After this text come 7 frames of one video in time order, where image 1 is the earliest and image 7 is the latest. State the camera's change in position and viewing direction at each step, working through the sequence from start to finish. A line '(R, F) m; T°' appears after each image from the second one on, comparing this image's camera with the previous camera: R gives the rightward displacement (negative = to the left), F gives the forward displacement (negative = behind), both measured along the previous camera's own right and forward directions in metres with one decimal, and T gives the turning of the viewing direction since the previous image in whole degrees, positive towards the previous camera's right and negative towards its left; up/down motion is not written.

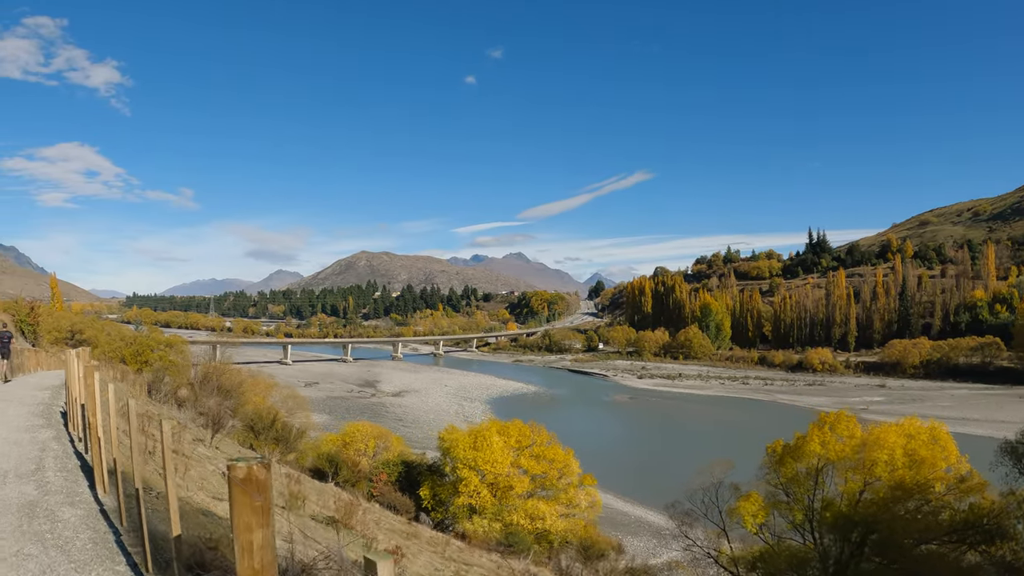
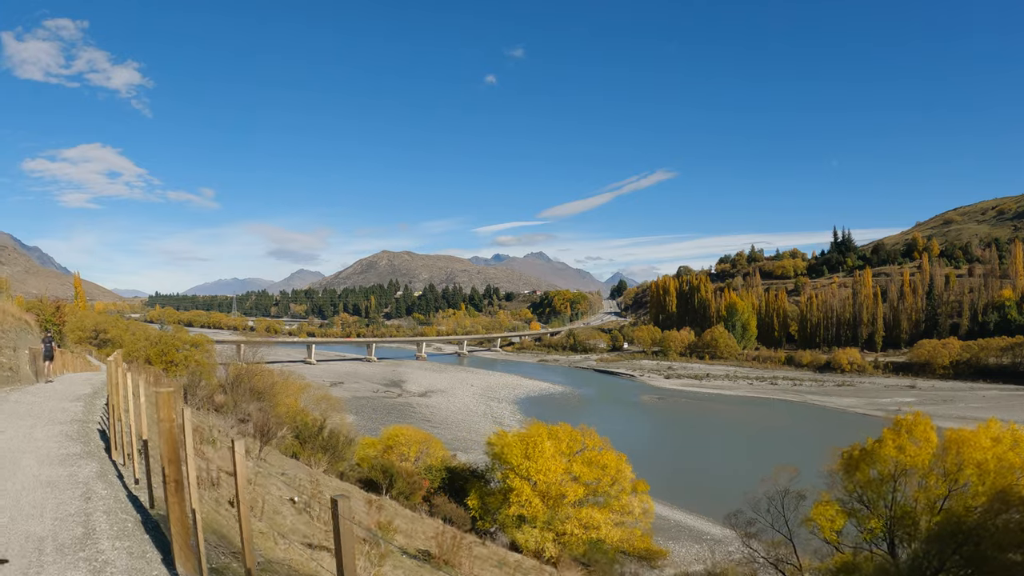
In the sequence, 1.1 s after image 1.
(-1.0, +1.4) m; -2°
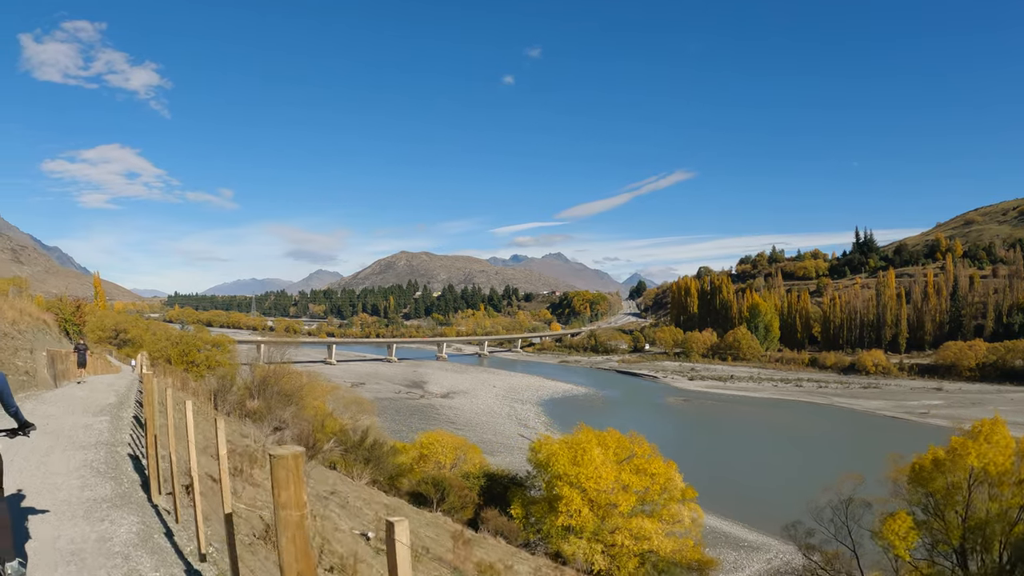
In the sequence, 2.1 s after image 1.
(-0.8, +1.1) m; -1°
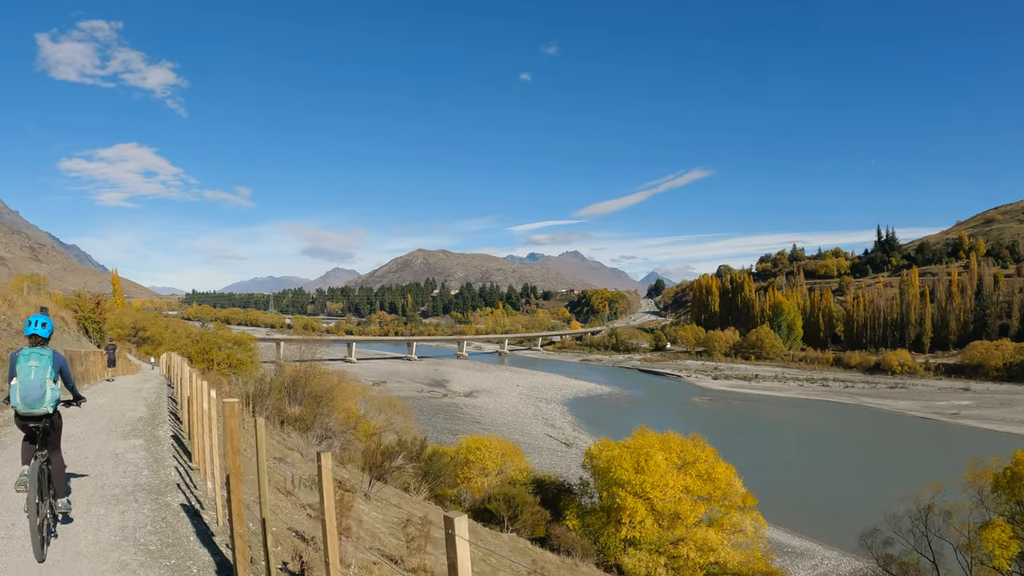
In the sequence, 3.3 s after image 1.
(-0.8, +1.3) m; -1°
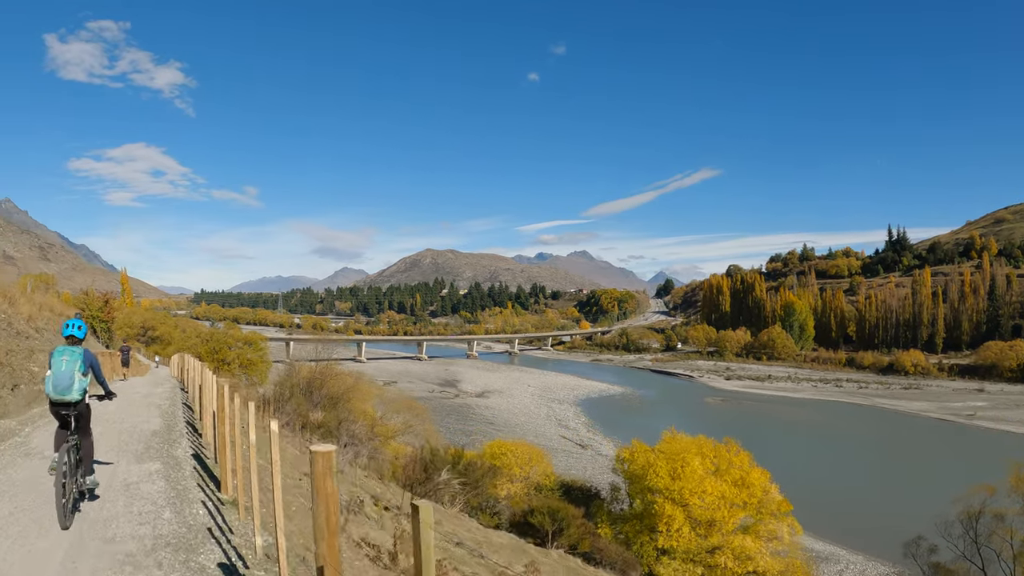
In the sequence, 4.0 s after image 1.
(-0.4, +0.7) m; -1°
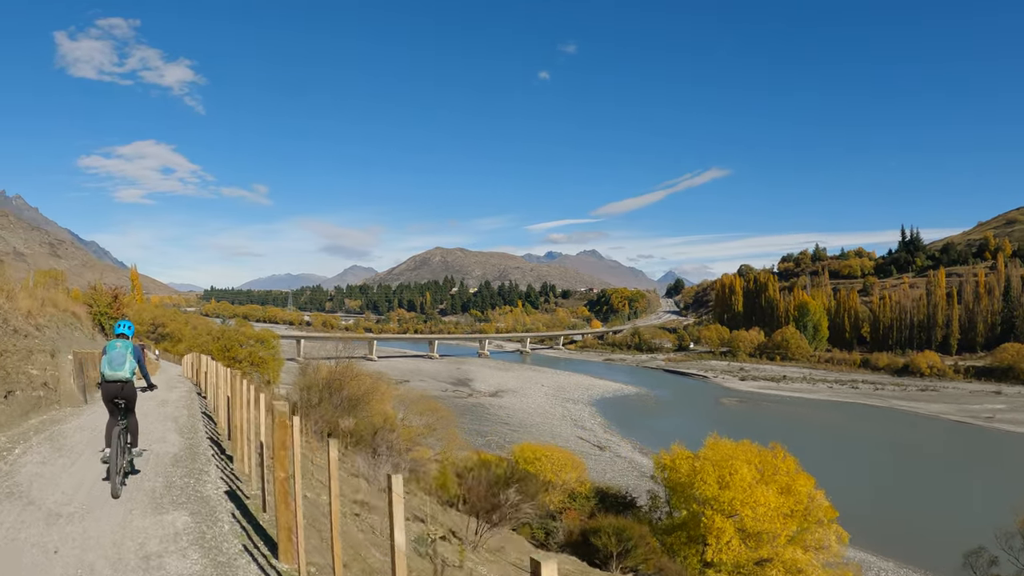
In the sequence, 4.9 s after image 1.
(-0.5, +0.9) m; -1°
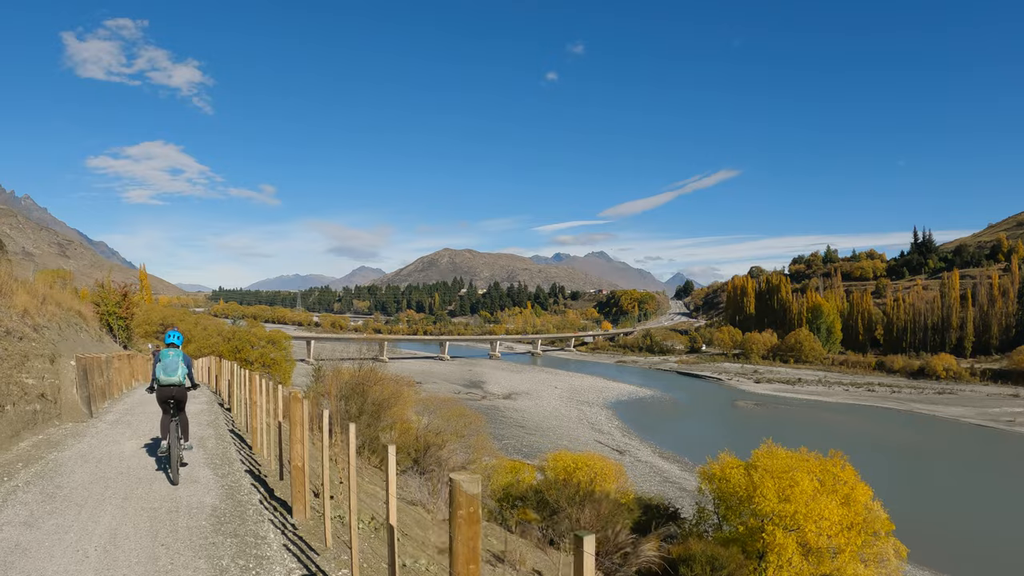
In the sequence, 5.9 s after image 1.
(-0.5, +0.9) m; -1°
